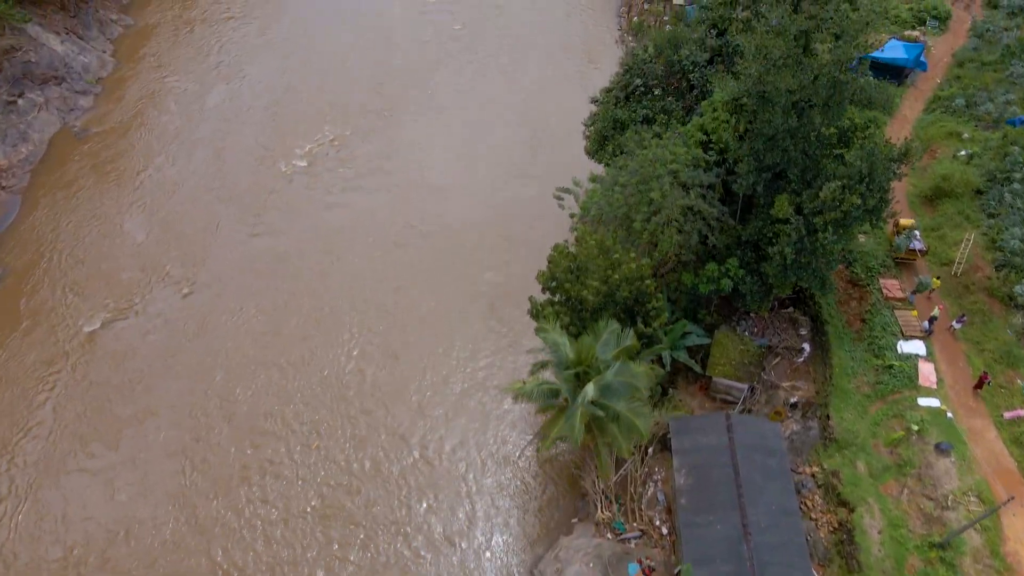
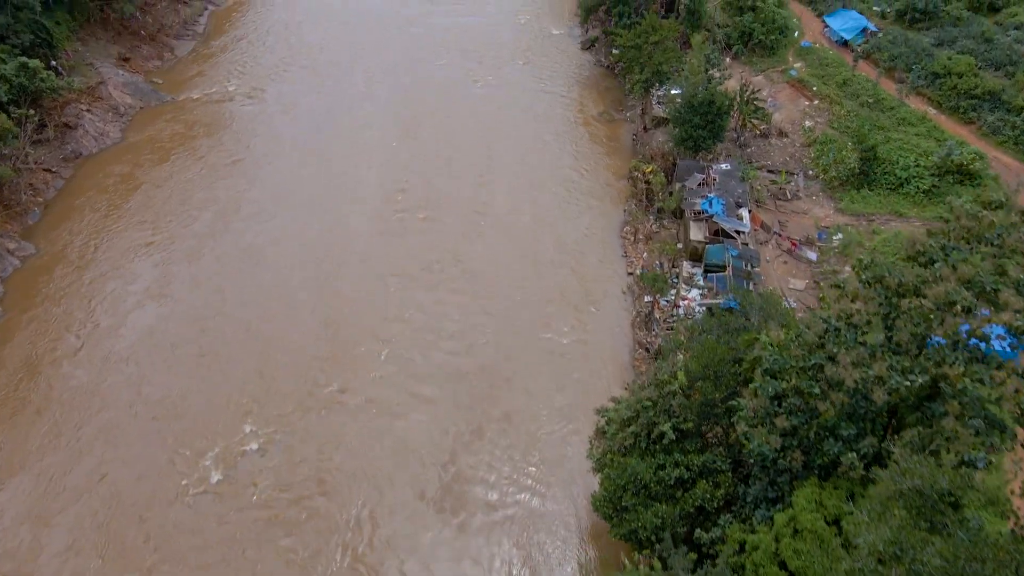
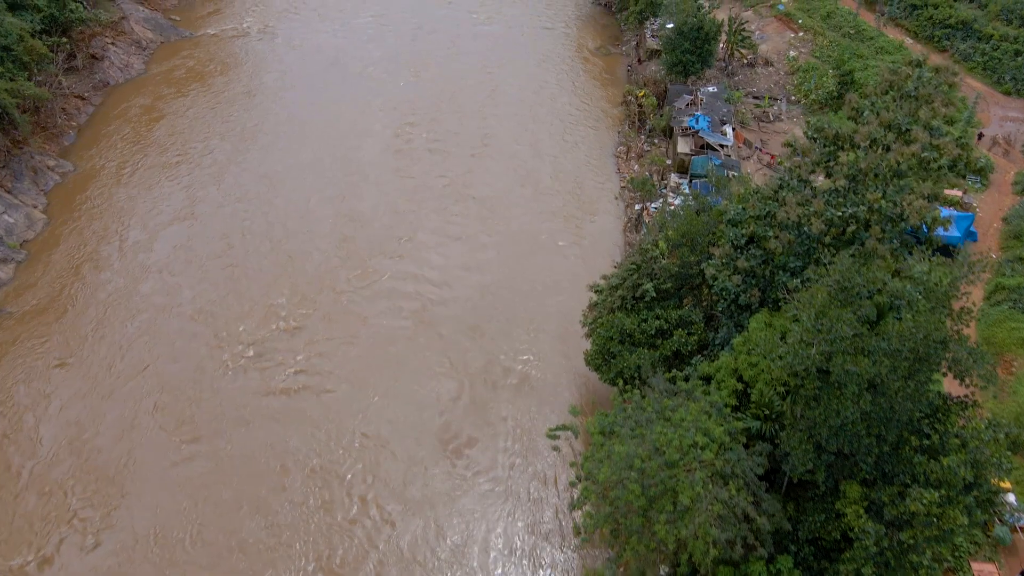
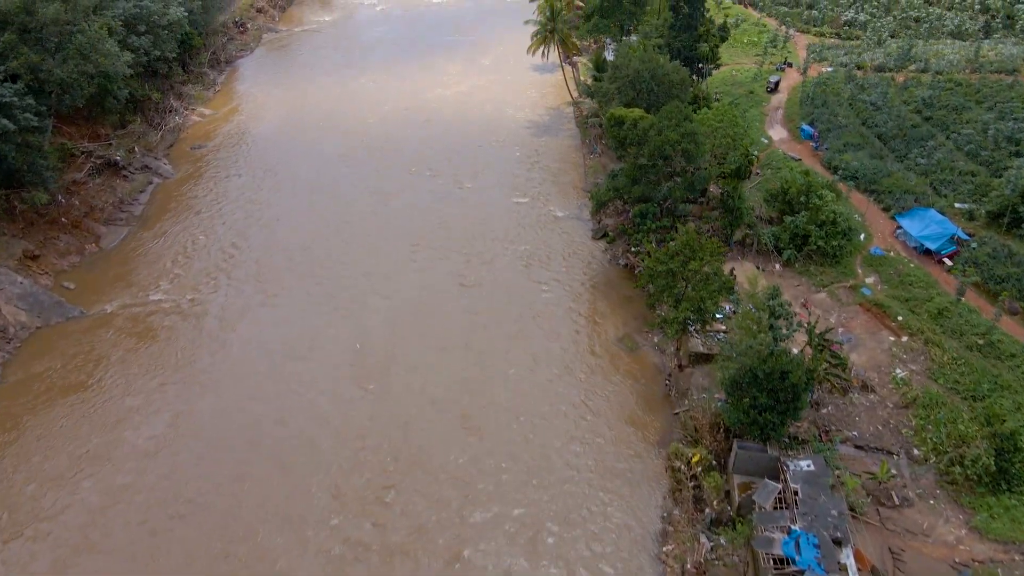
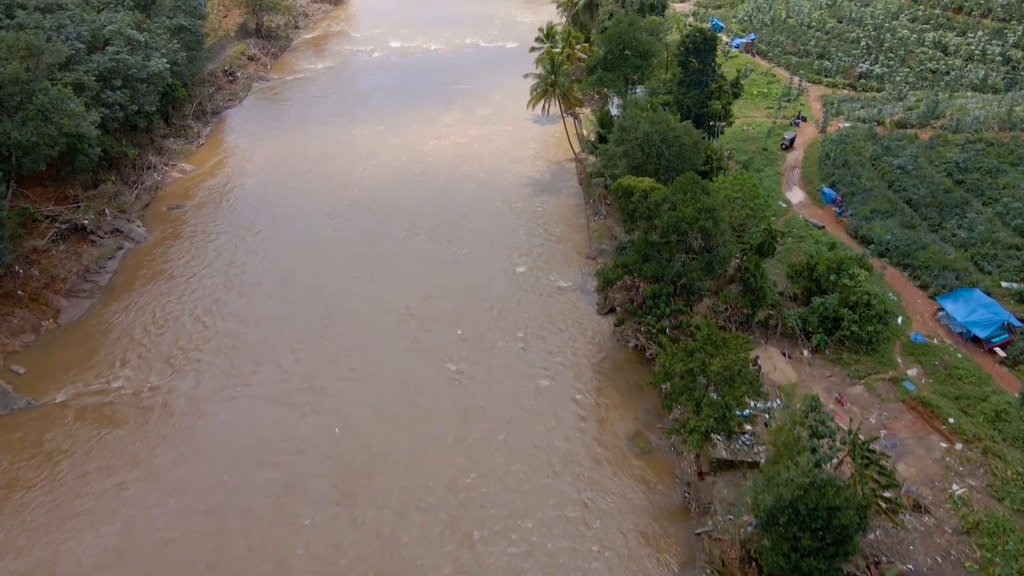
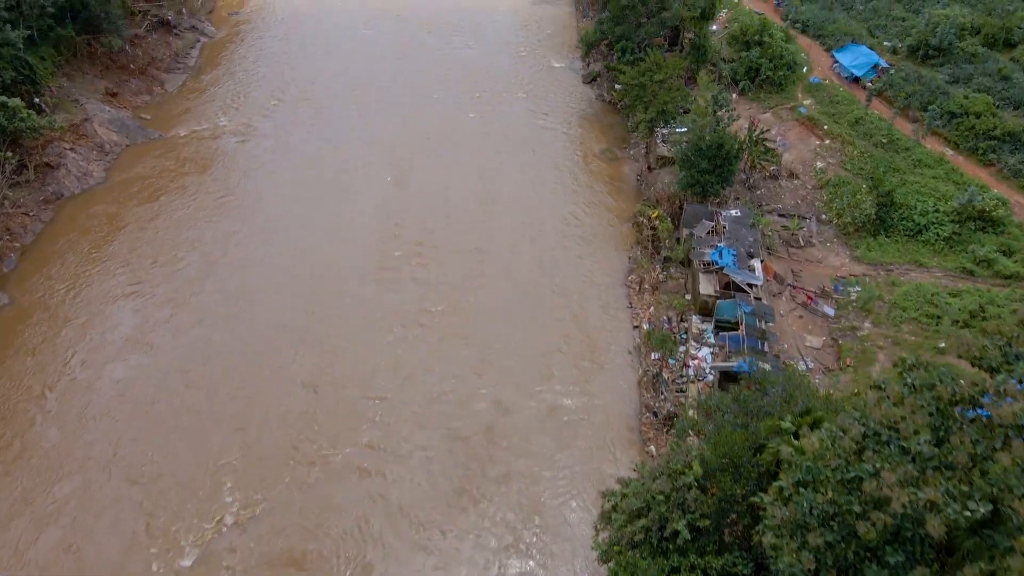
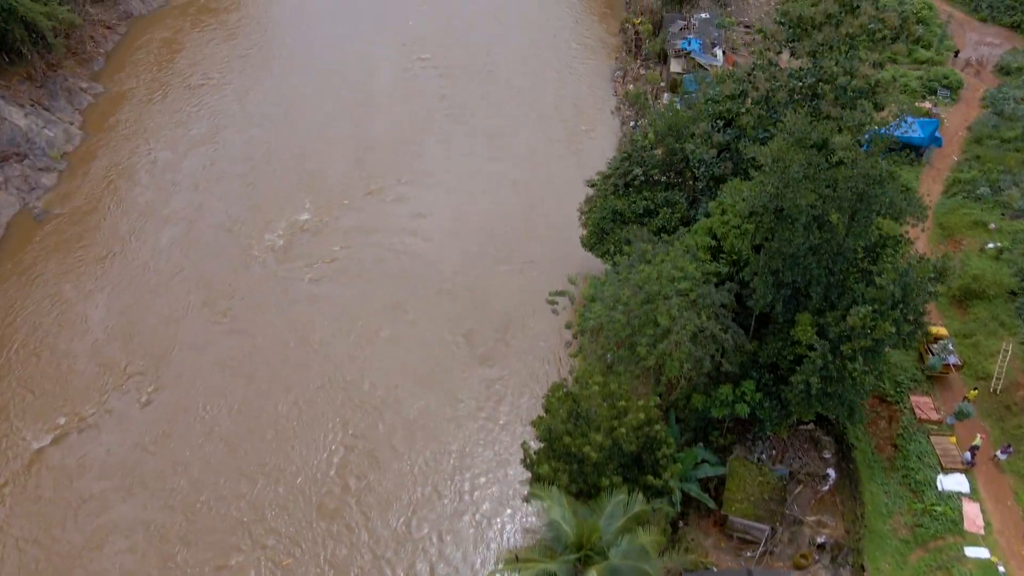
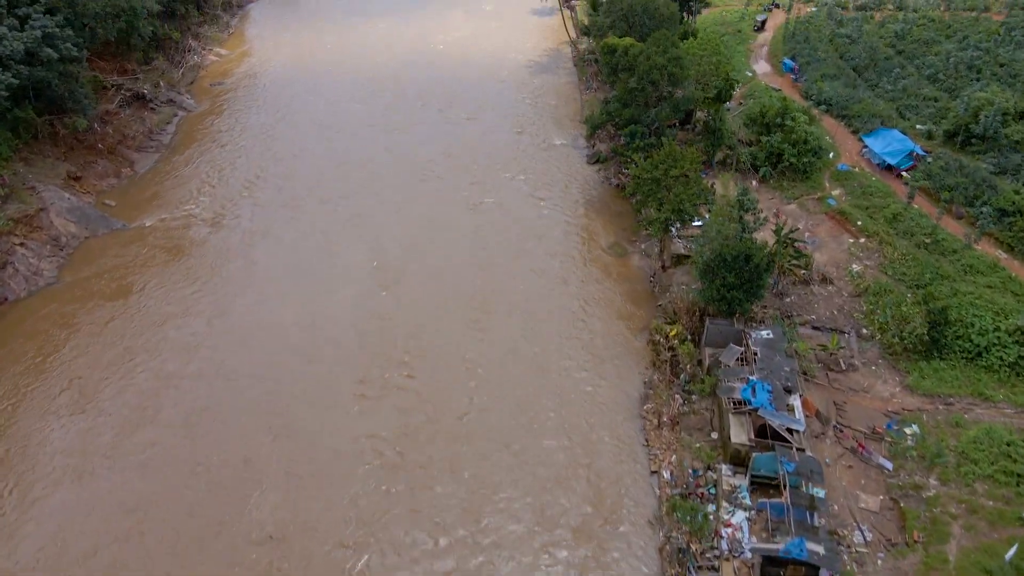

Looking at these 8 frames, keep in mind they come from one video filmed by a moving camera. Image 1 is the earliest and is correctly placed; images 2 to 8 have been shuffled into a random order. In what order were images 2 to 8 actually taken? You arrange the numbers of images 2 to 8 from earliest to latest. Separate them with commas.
7, 3, 2, 6, 8, 4, 5
